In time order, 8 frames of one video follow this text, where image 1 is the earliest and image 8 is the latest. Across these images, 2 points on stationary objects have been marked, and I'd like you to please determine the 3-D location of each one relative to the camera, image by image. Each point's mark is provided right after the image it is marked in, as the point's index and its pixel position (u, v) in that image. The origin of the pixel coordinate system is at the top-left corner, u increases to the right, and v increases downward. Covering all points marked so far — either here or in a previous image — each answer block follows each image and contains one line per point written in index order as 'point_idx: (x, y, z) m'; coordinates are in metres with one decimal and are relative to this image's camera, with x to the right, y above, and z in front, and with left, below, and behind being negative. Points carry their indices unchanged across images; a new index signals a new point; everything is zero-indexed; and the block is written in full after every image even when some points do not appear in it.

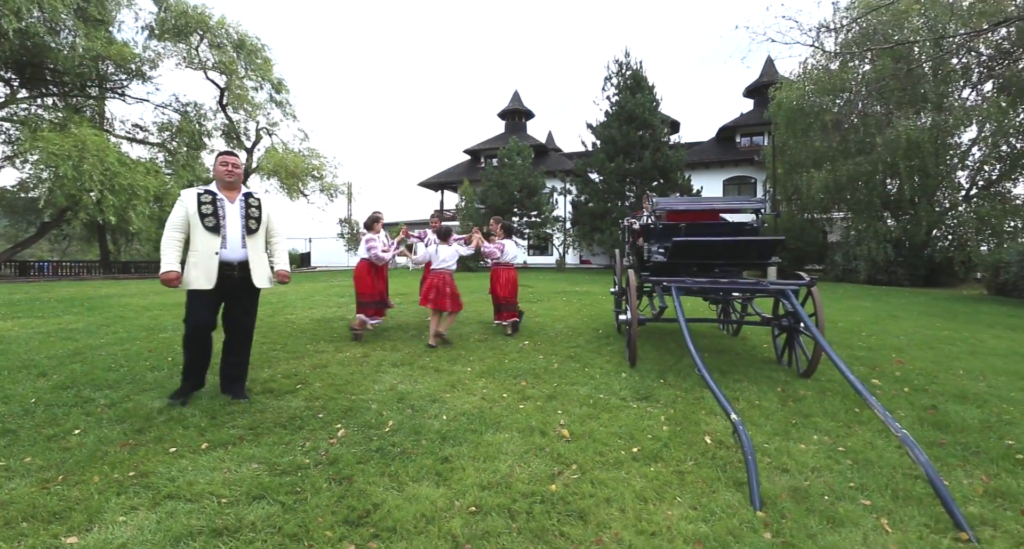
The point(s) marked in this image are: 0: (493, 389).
0: (-0.2, -1.0, +4.1) m
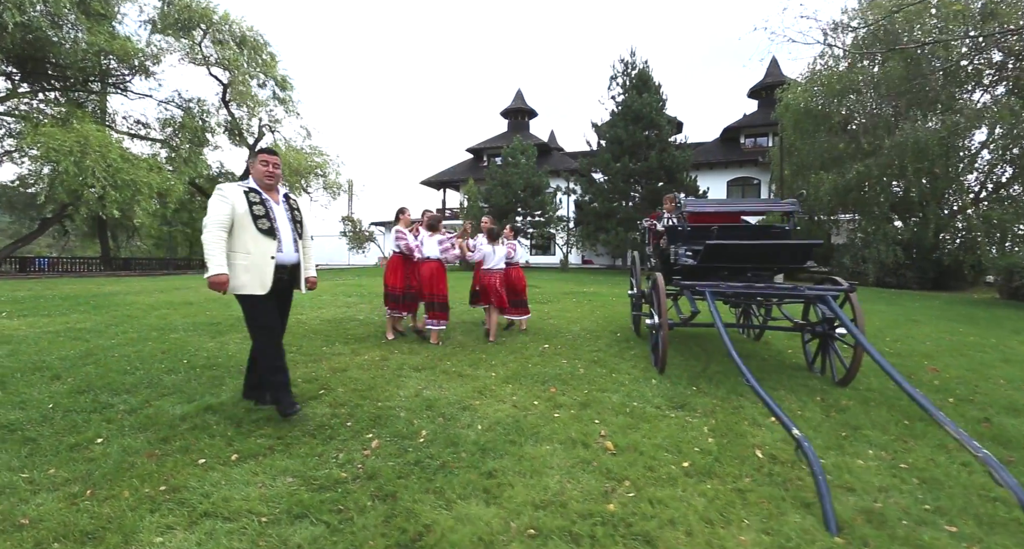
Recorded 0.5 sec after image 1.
0: (+0.1, -1.1, +4.0) m
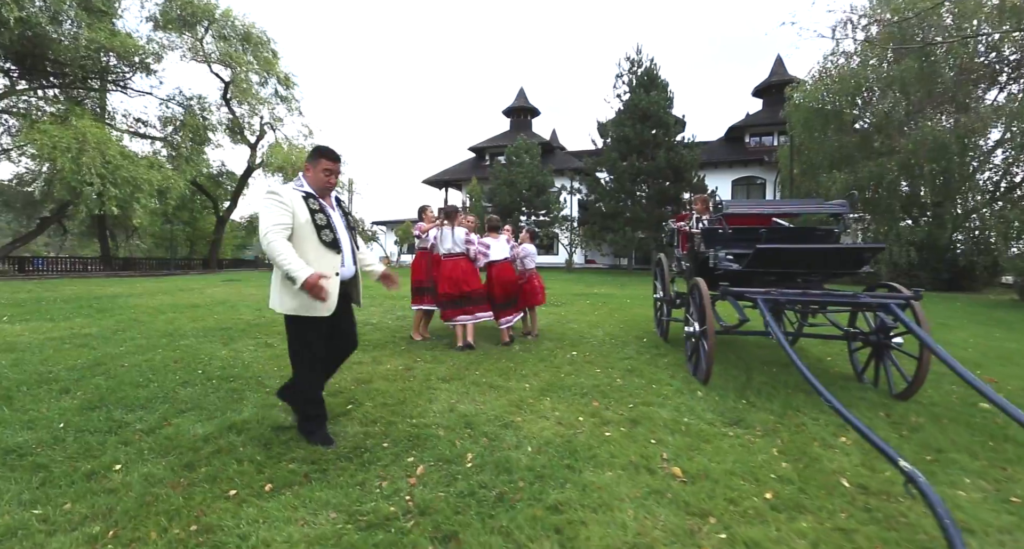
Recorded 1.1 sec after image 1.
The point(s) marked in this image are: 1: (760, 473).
0: (+0.4, -1.1, +3.7) m
1: (+1.5, -1.2, +2.6) m
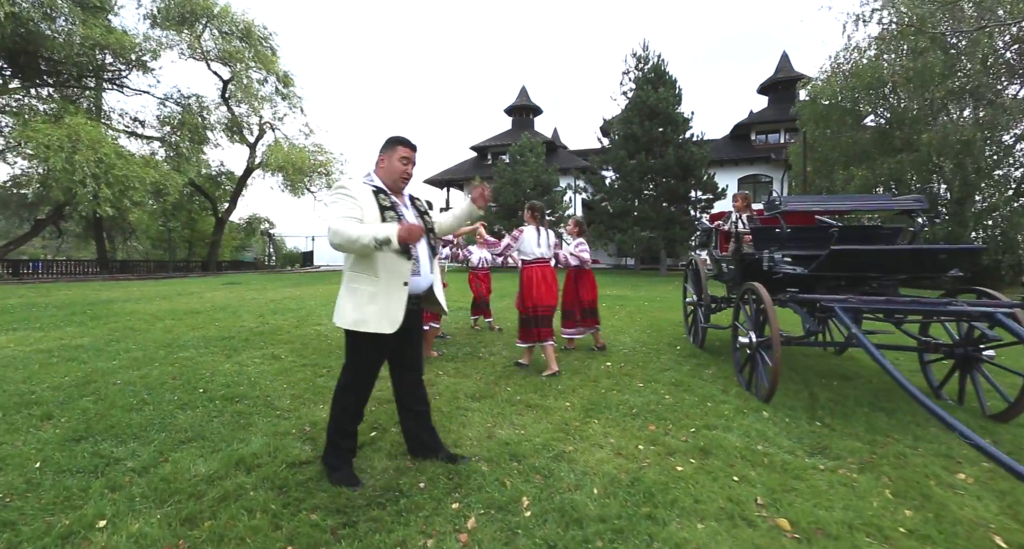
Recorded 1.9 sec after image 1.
0: (+0.8, -1.2, +3.2) m
1: (+1.8, -1.2, +2.2) m
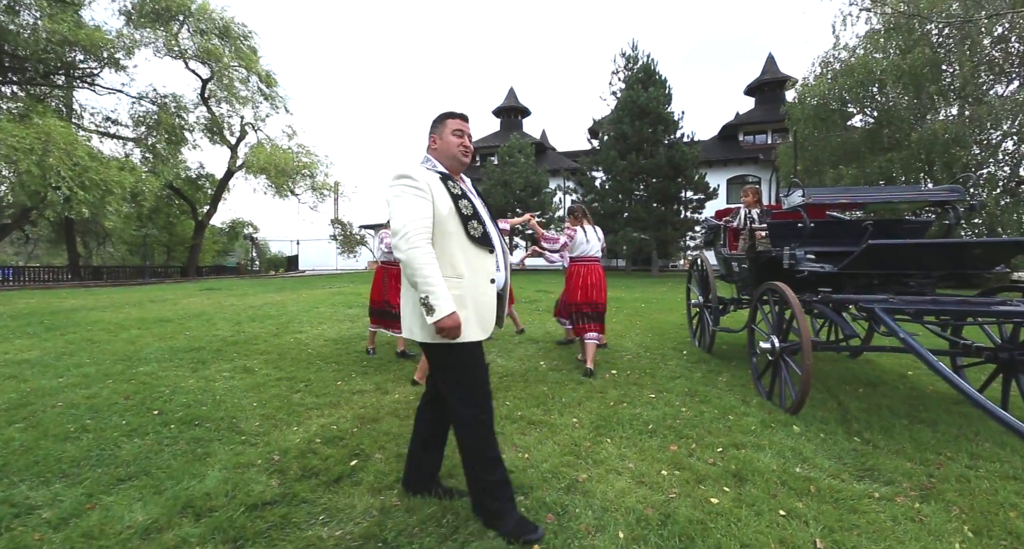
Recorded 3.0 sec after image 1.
0: (+0.8, -1.2, +2.8) m
1: (+1.8, -1.2, +1.8) m
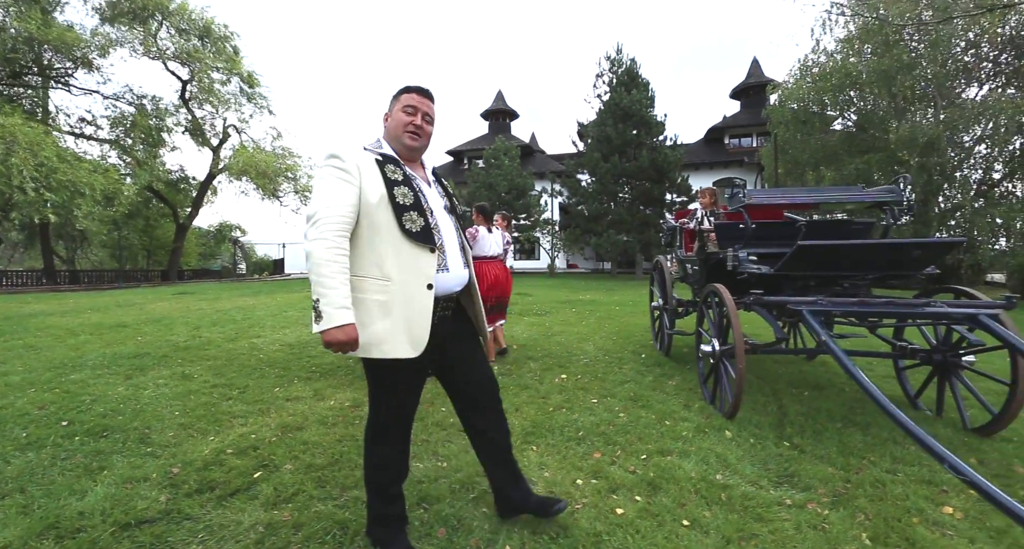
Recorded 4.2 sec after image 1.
0: (+0.3, -1.2, +2.7) m
1: (+1.3, -1.2, +1.7) m
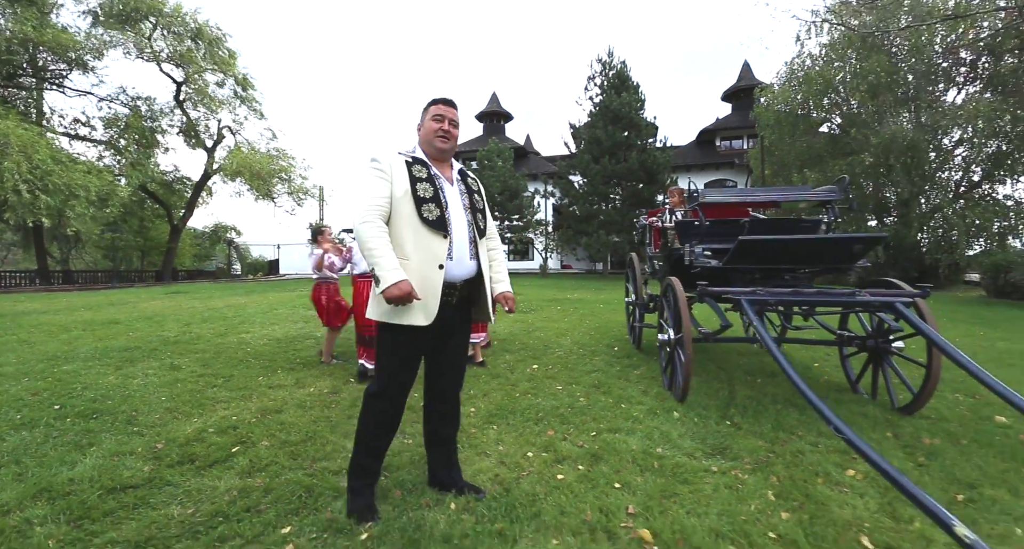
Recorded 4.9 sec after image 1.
0: (0.0, -1.1, +3.0) m
1: (+1.1, -1.1, +2.0) m
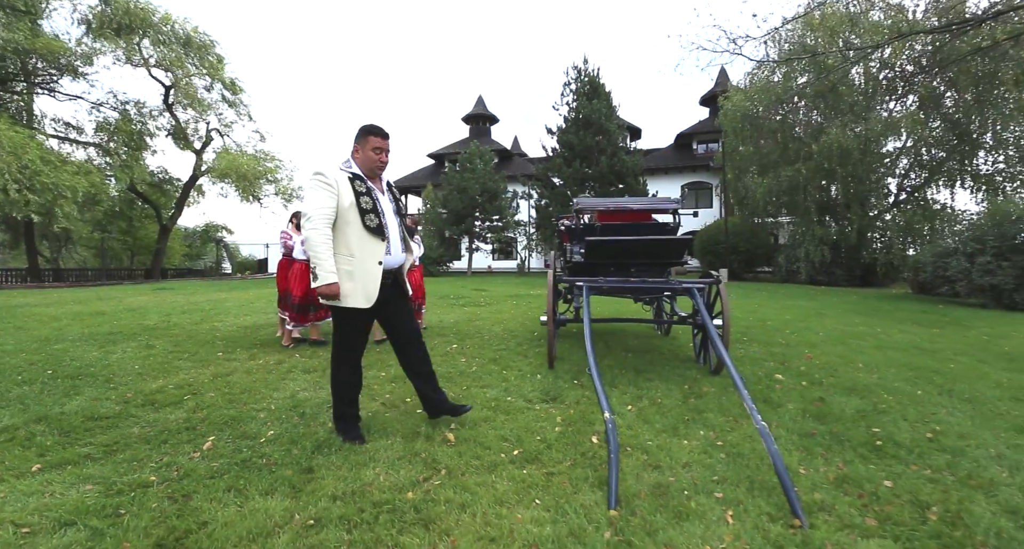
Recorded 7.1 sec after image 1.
0: (-1.0, -1.0, +3.9) m
1: (+0.1, -1.1, +2.9) m
